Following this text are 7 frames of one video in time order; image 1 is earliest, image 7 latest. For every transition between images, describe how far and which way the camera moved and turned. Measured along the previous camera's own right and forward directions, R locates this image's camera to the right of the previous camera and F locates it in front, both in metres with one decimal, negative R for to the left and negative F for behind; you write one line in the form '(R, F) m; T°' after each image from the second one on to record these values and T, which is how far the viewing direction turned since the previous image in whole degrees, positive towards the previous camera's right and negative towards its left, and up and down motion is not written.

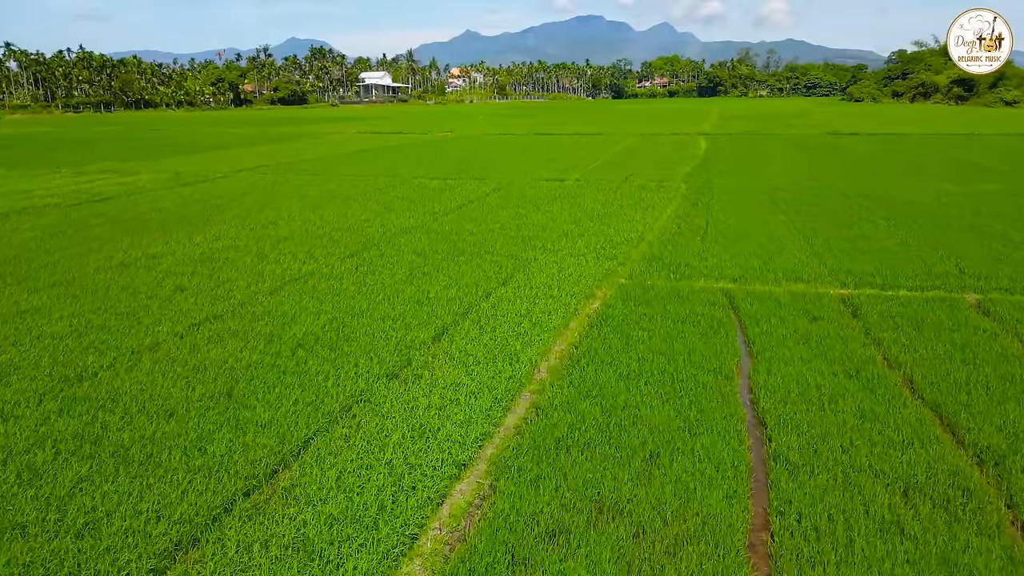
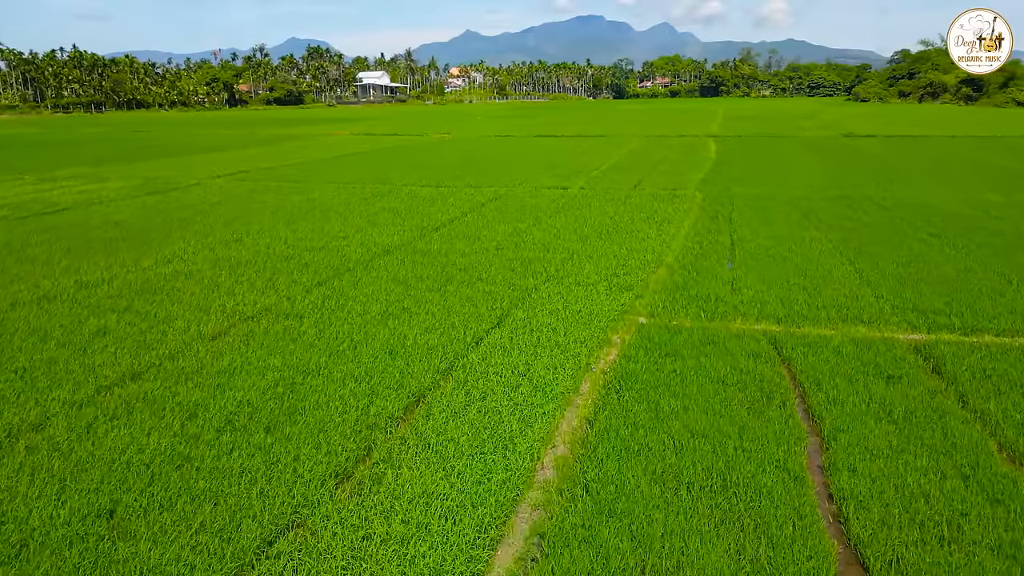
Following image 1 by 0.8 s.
(+0.1, +1.8) m; 0°
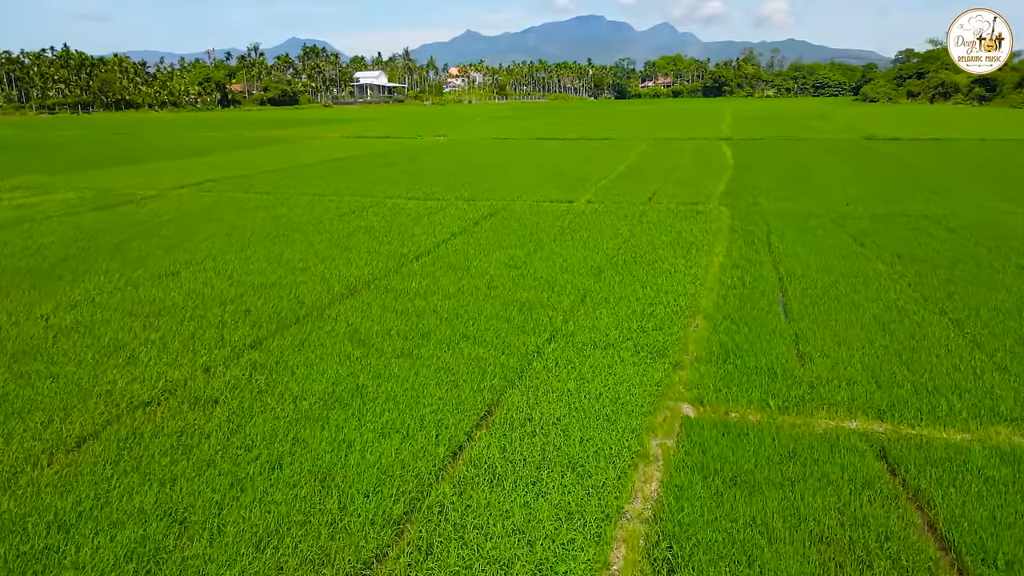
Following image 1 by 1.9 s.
(+0.1, +2.4) m; 0°
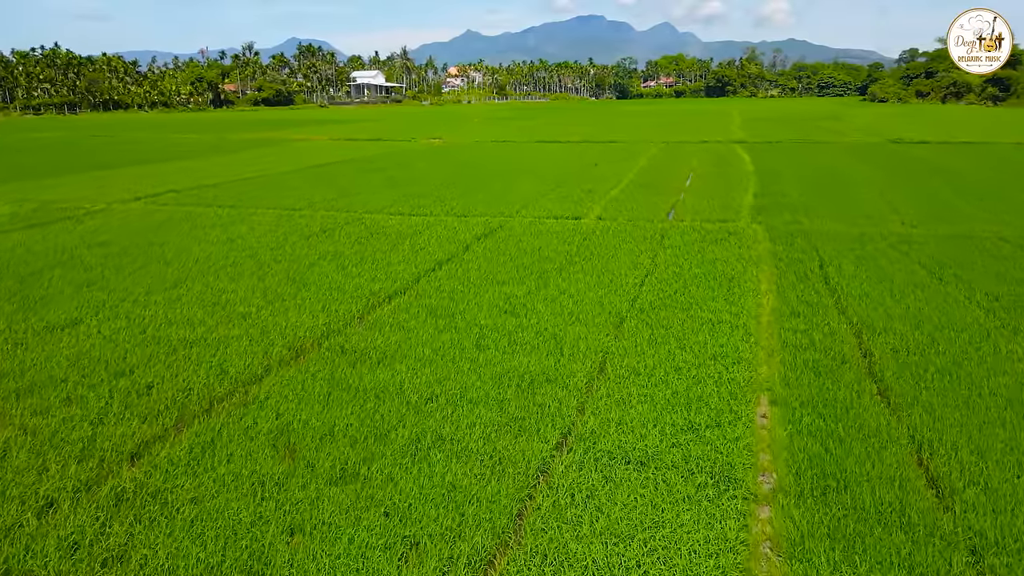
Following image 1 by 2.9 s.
(+0.1, +2.3) m; 0°
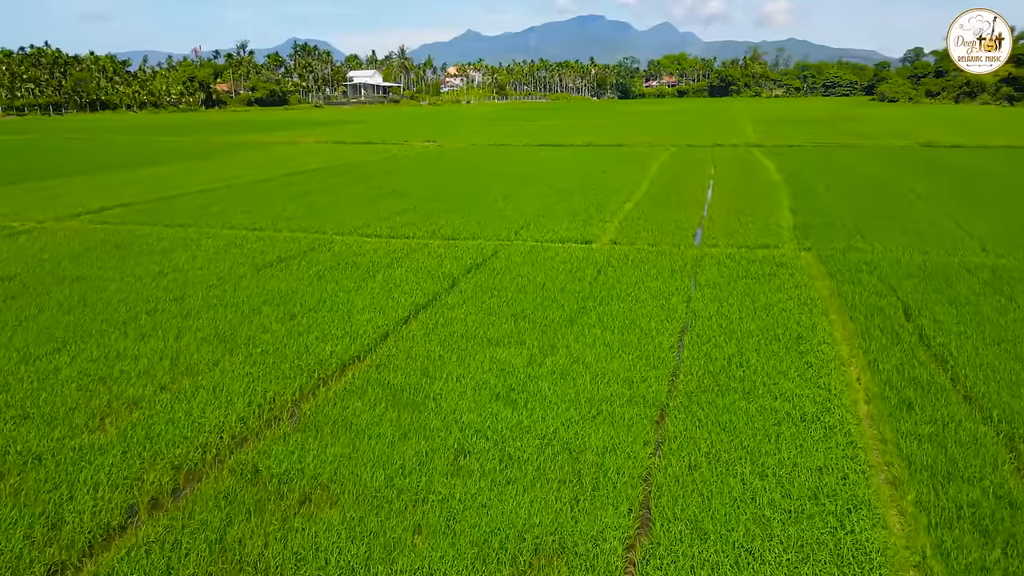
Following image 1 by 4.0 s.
(+0.1, +2.4) m; 0°
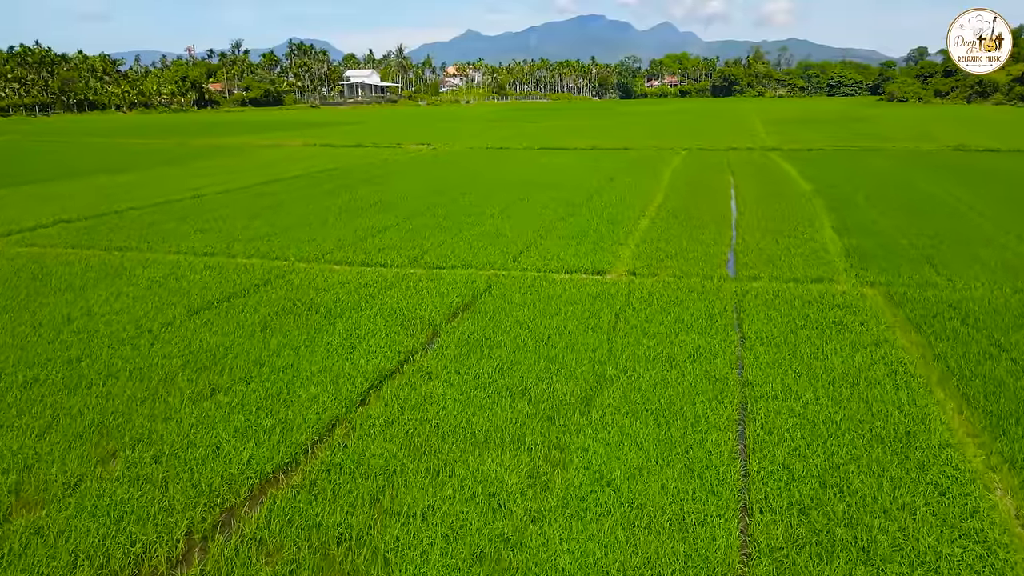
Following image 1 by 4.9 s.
(+0.1, +2.1) m; 0°
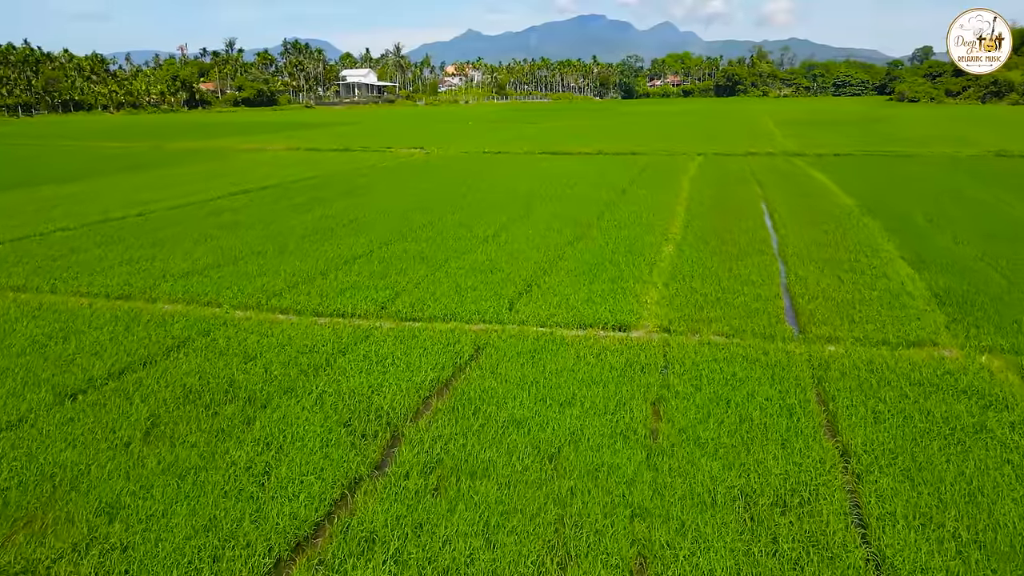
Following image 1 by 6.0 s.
(+0.1, +2.5) m; 0°
